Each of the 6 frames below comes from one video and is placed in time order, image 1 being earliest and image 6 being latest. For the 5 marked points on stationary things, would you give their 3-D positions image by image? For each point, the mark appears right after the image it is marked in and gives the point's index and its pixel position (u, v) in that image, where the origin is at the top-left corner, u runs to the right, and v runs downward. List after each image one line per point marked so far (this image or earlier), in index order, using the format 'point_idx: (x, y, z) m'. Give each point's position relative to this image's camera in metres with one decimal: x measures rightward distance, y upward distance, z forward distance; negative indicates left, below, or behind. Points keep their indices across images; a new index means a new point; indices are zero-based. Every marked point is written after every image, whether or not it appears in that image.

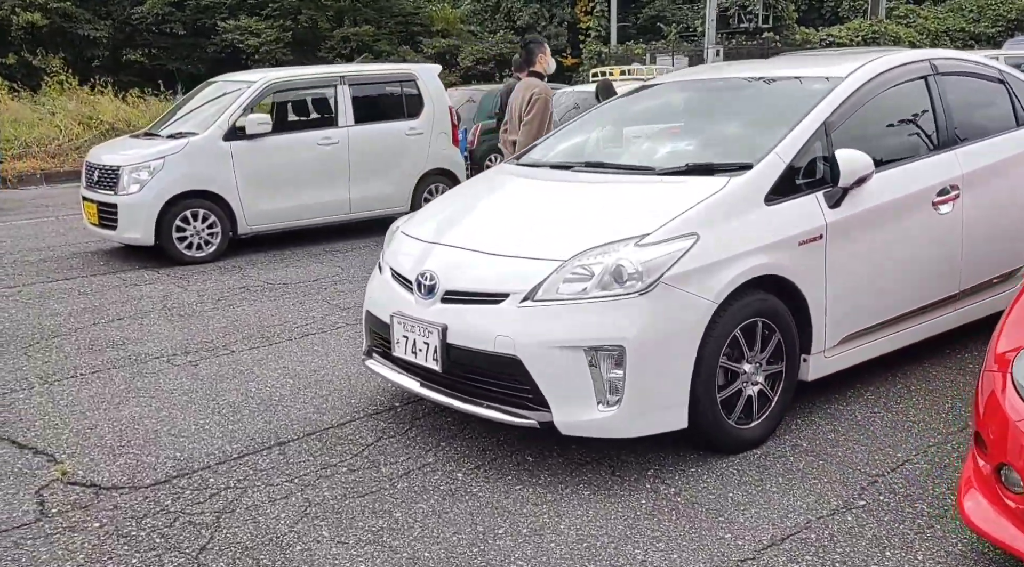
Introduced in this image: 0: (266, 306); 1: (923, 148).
0: (-1.8, -0.2, +6.4) m
1: (+2.0, +0.6, +4.1) m
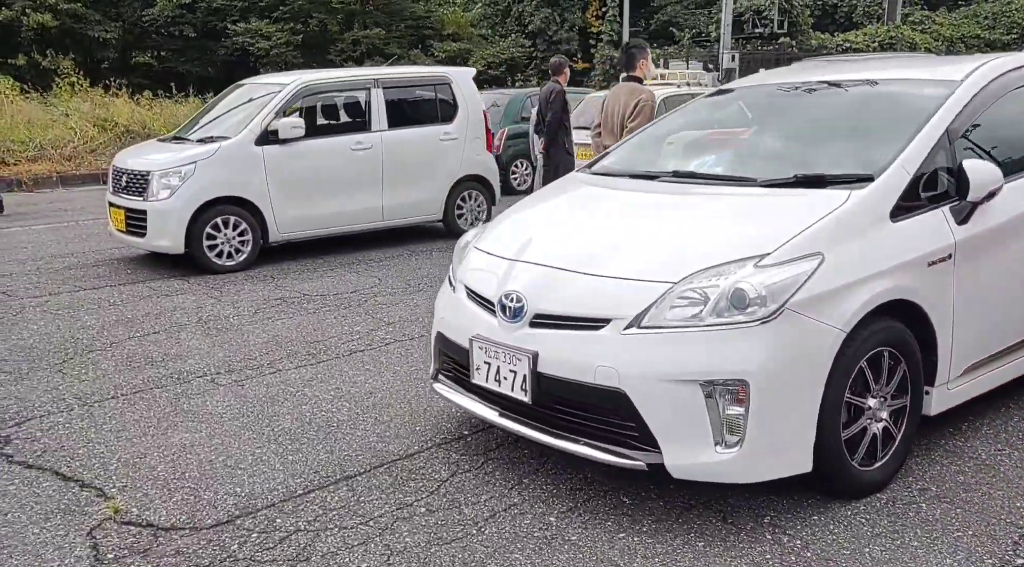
0: (-1.4, -0.3, +6.1) m
1: (+2.3, +0.5, +3.8) m
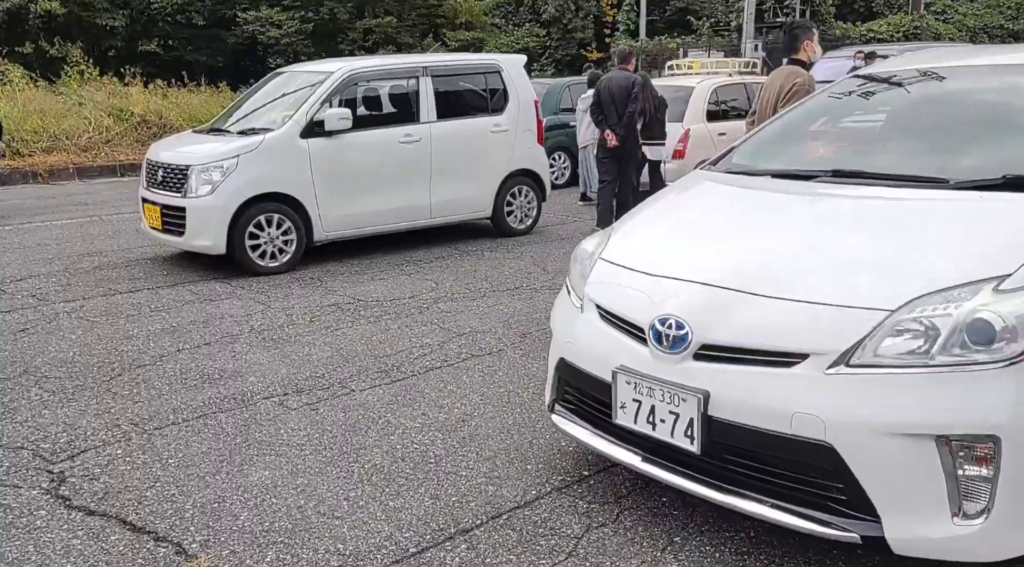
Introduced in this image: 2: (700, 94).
0: (-0.9, -0.3, +5.6) m
1: (+2.8, +0.5, +3.3) m
2: (+2.4, +2.4, +11.1) m
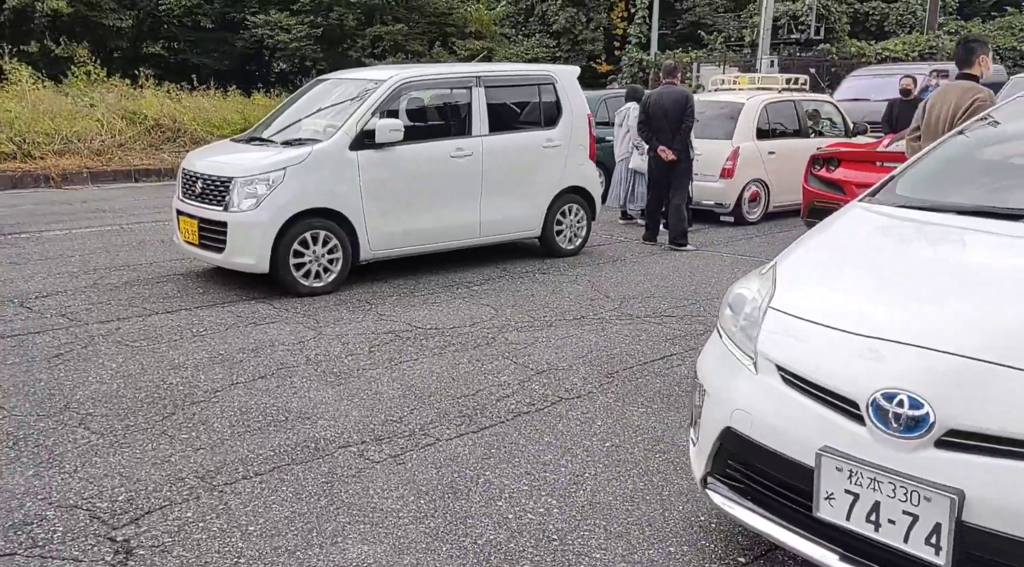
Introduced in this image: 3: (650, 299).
0: (-0.5, -0.5, +5.1) m
1: (+3.3, +0.2, +2.8) m
2: (+2.9, +2.1, +10.6) m
3: (+1.1, -0.1, +6.7) m
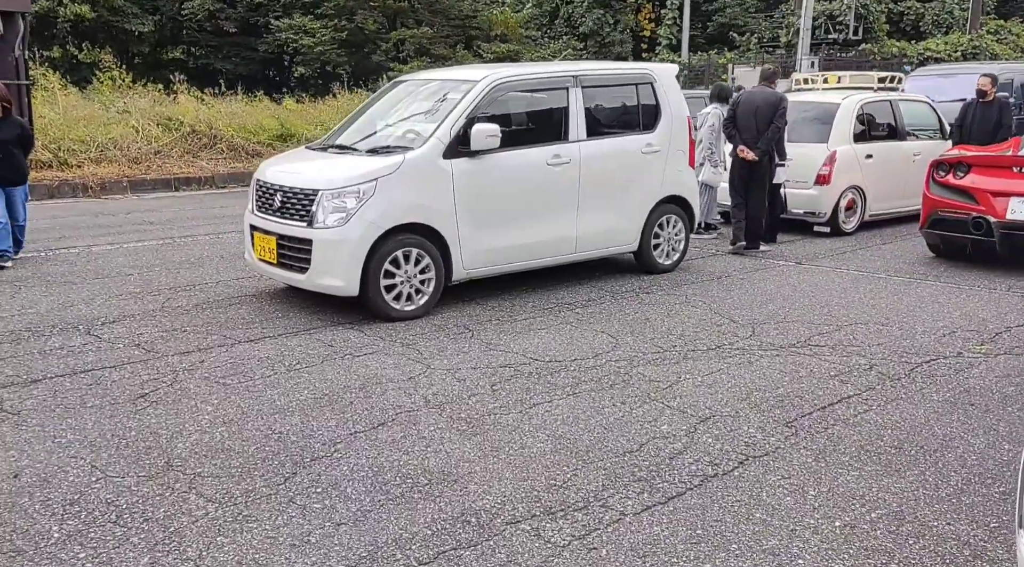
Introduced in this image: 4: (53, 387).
0: (+0.3, -0.6, +4.4) m
1: (+4.0, +0.1, +2.1) m
2: (+3.8, +2.0, +9.9) m
3: (+1.9, -0.3, +6.0) m
4: (-2.5, -0.6, +4.8) m
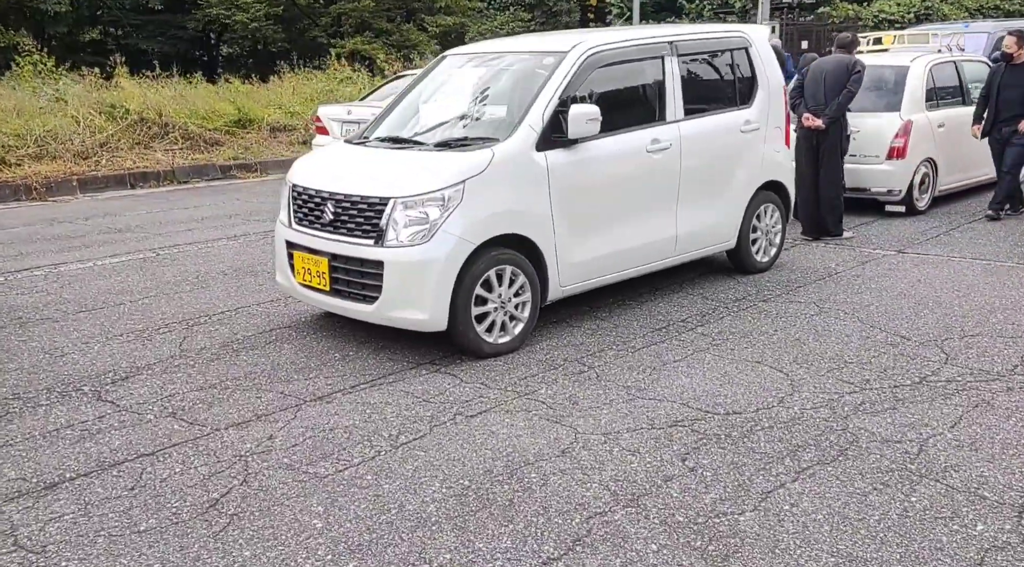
0: (+1.2, -0.8, +3.2) m
1: (+5.0, 0.0, +1.2) m
2: (+4.1, +2.1, +8.9) m
3: (+2.6, -0.3, +4.9) m
4: (-1.7, -0.9, +3.5) m
